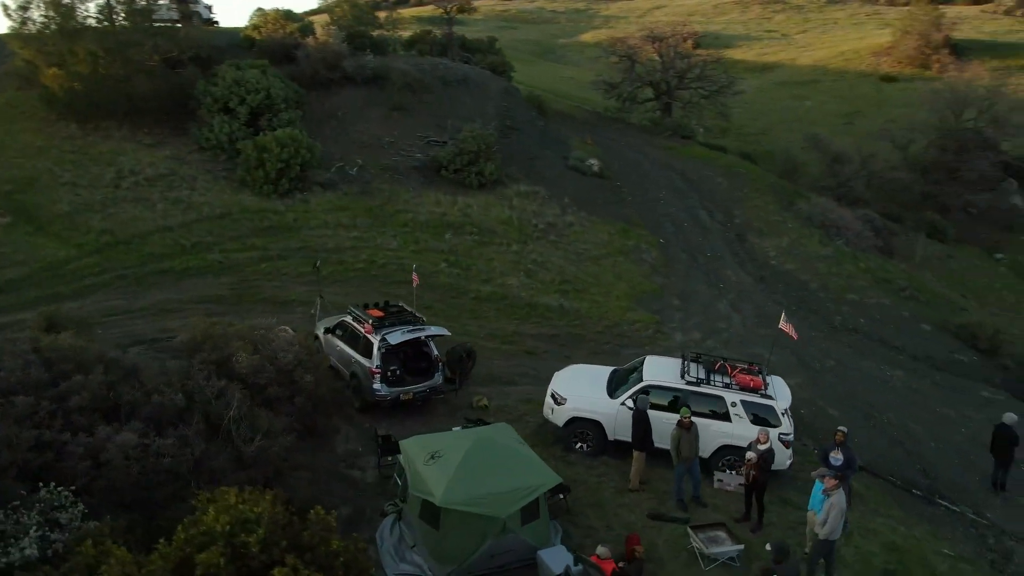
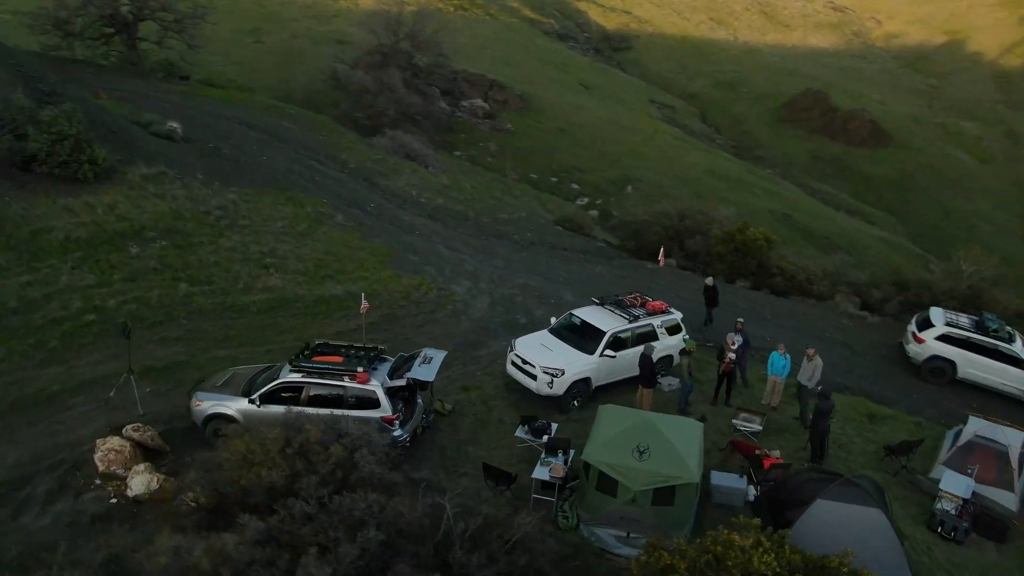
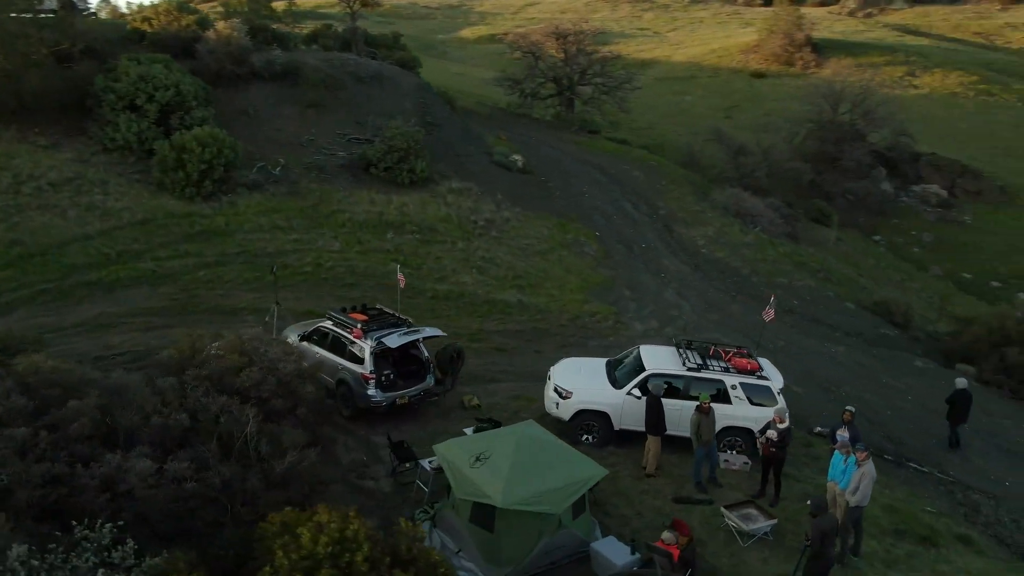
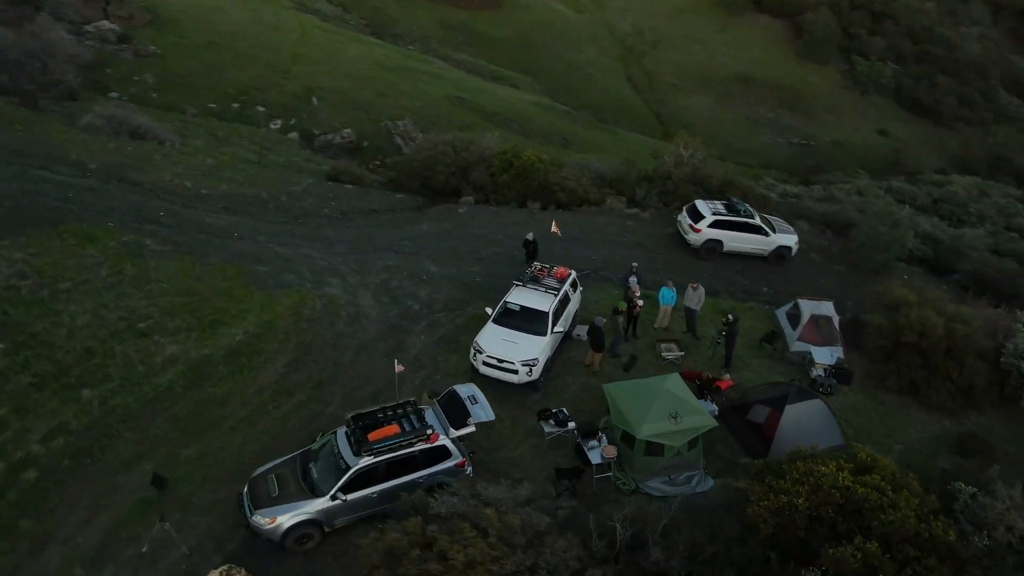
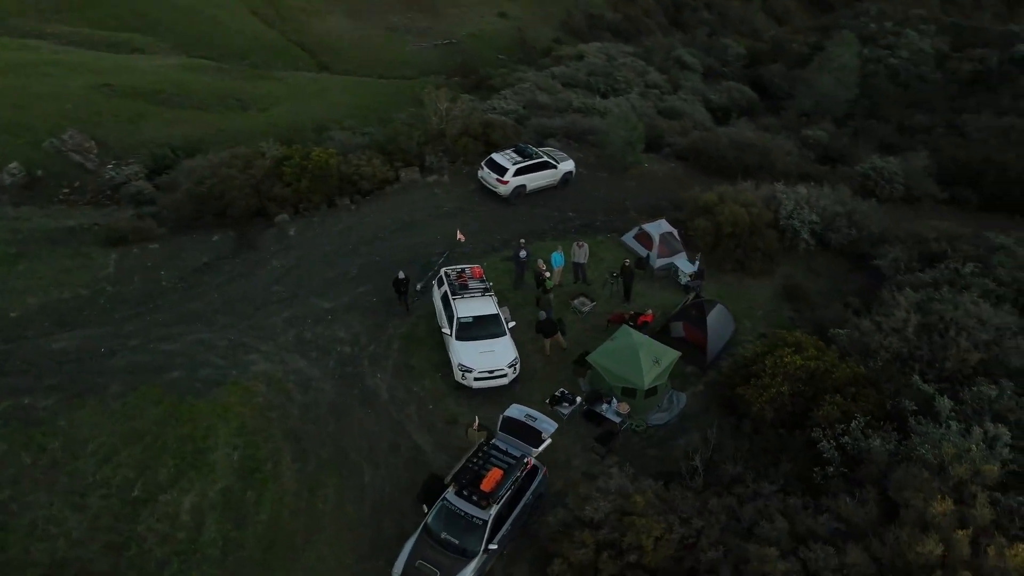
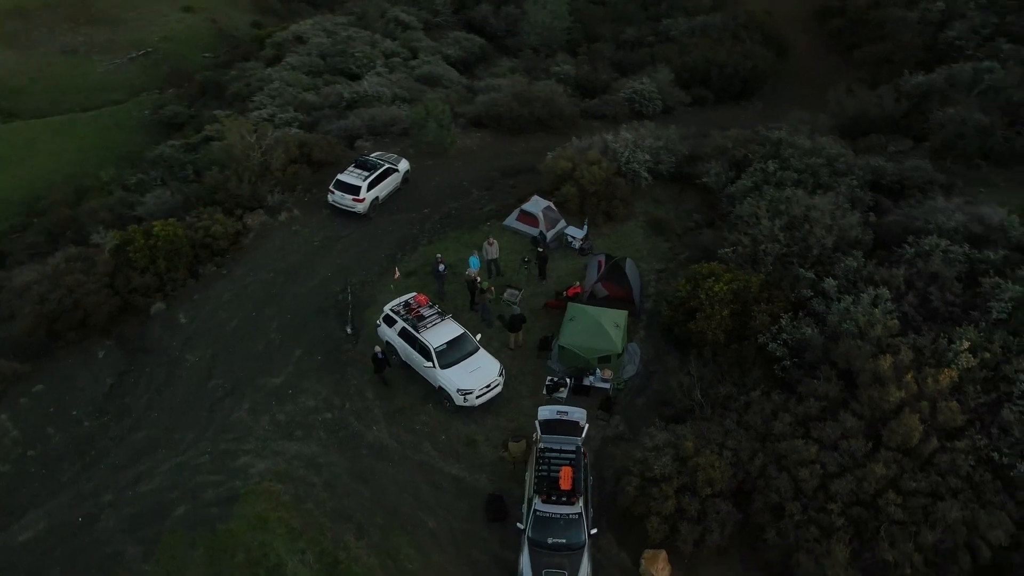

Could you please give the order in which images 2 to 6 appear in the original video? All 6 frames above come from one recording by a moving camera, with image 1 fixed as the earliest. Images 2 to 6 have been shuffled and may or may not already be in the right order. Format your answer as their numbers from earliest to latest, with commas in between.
3, 2, 4, 5, 6
